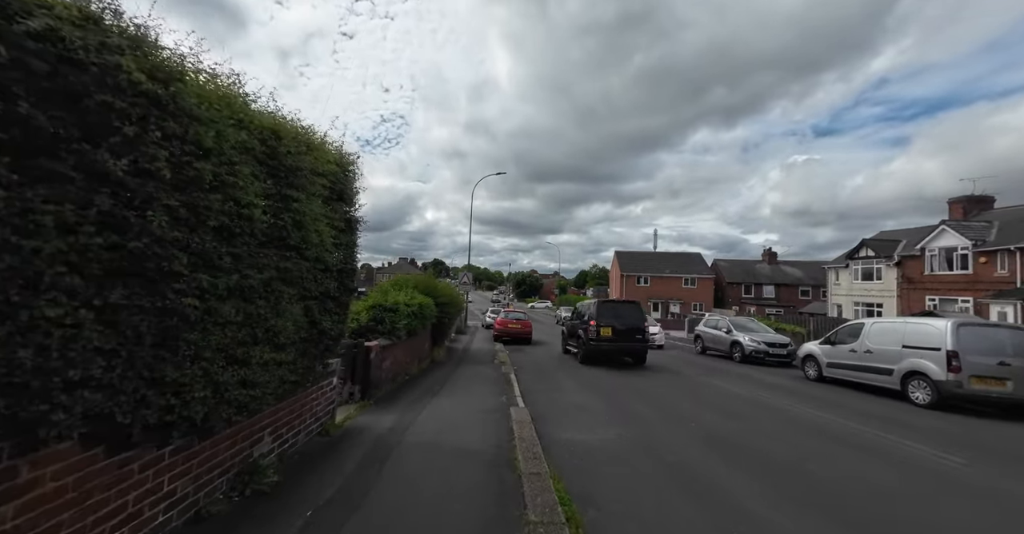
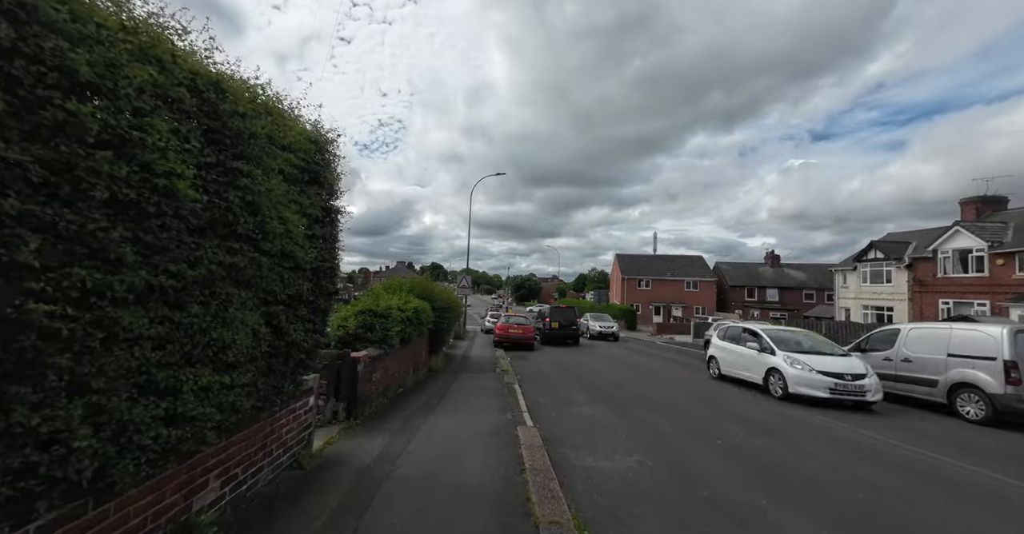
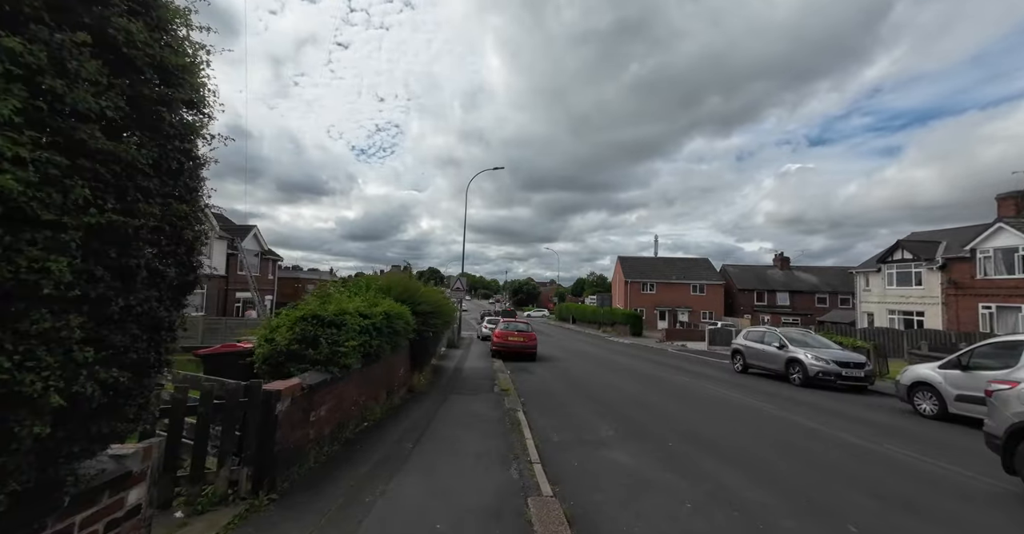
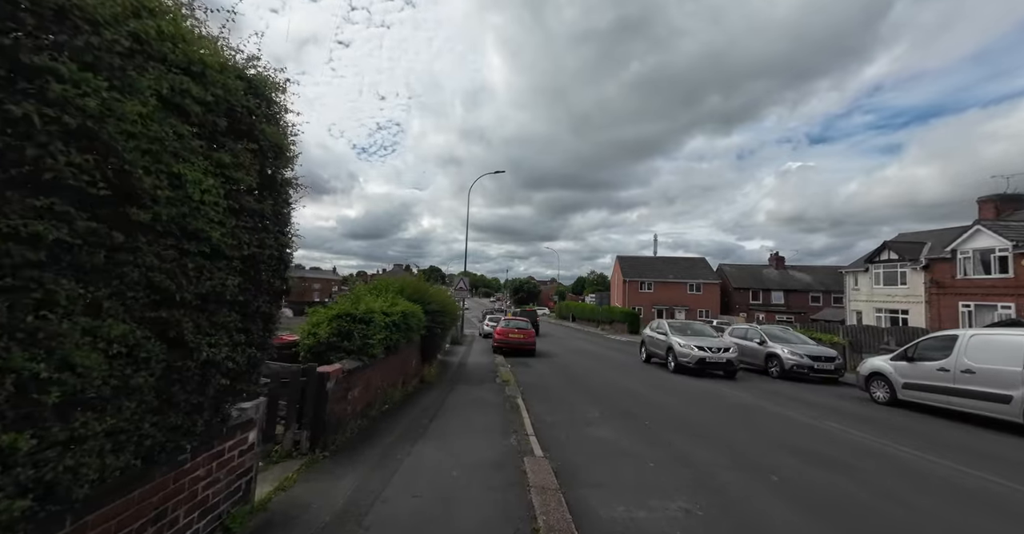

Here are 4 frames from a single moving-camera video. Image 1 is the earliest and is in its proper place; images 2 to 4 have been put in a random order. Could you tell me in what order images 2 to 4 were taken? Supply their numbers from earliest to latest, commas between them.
2, 4, 3
